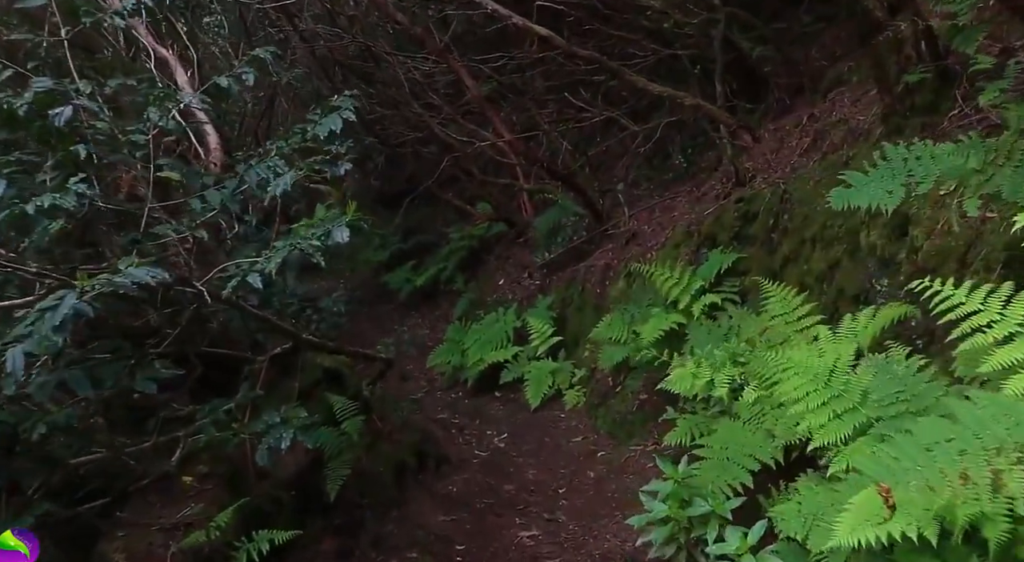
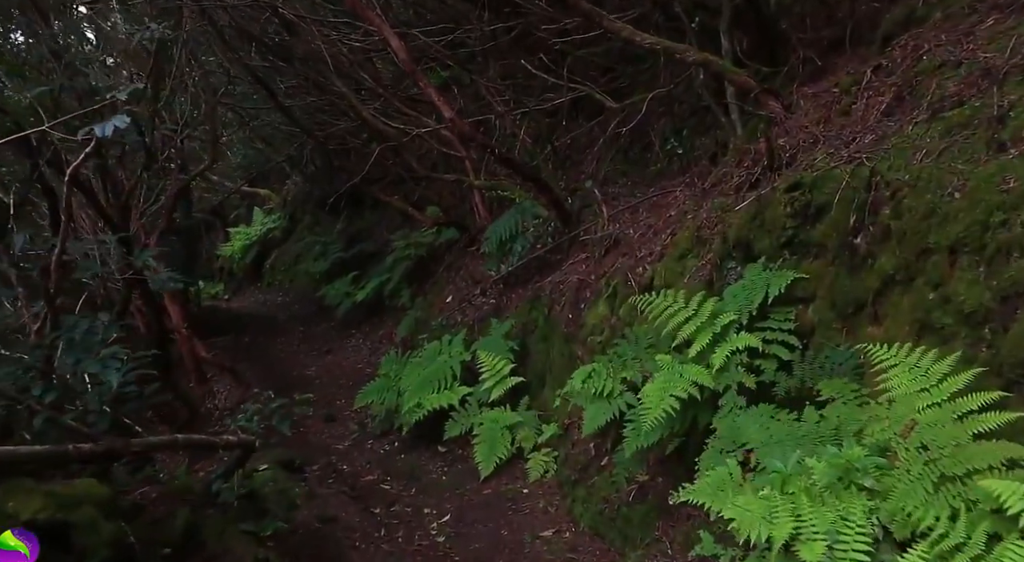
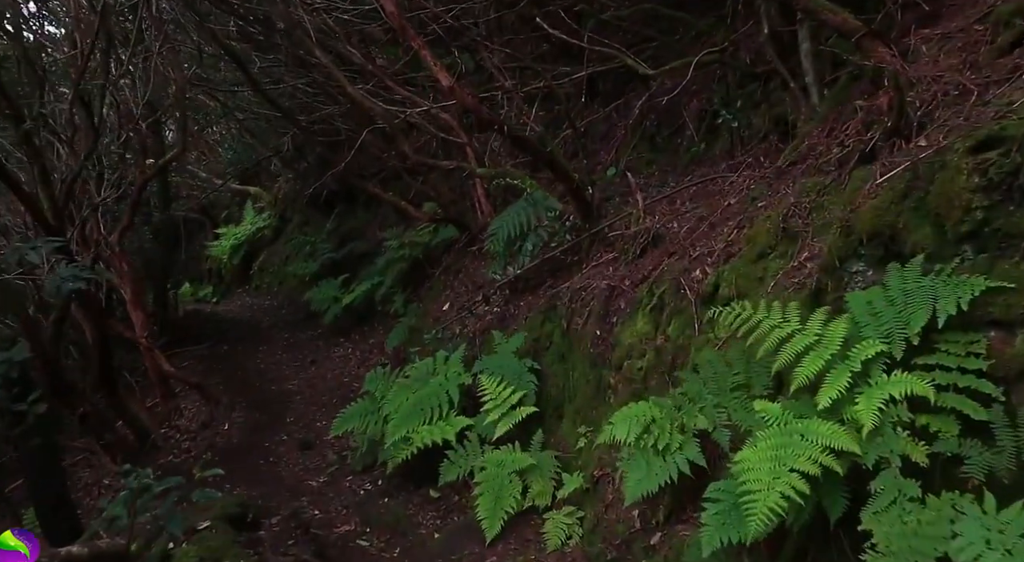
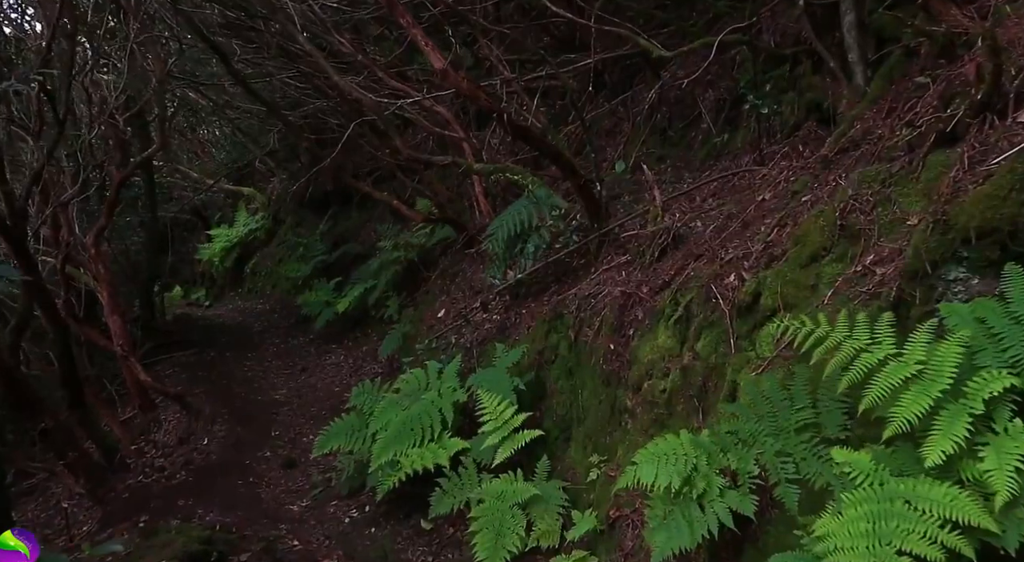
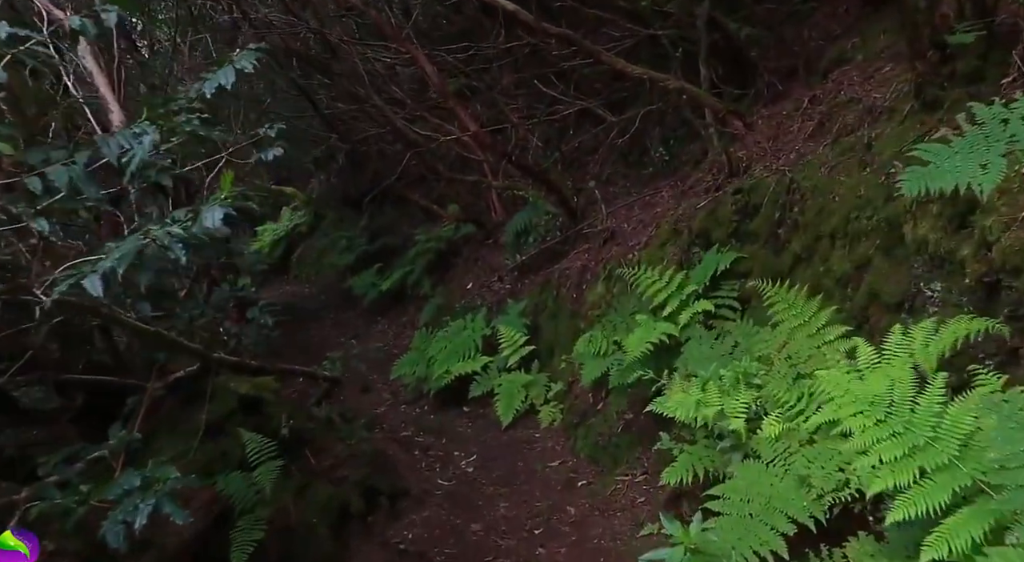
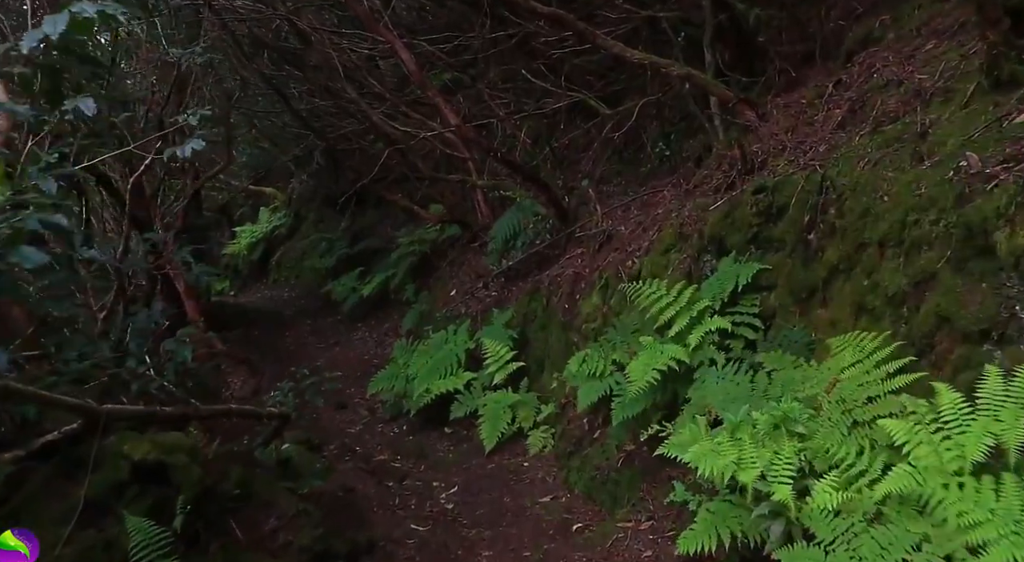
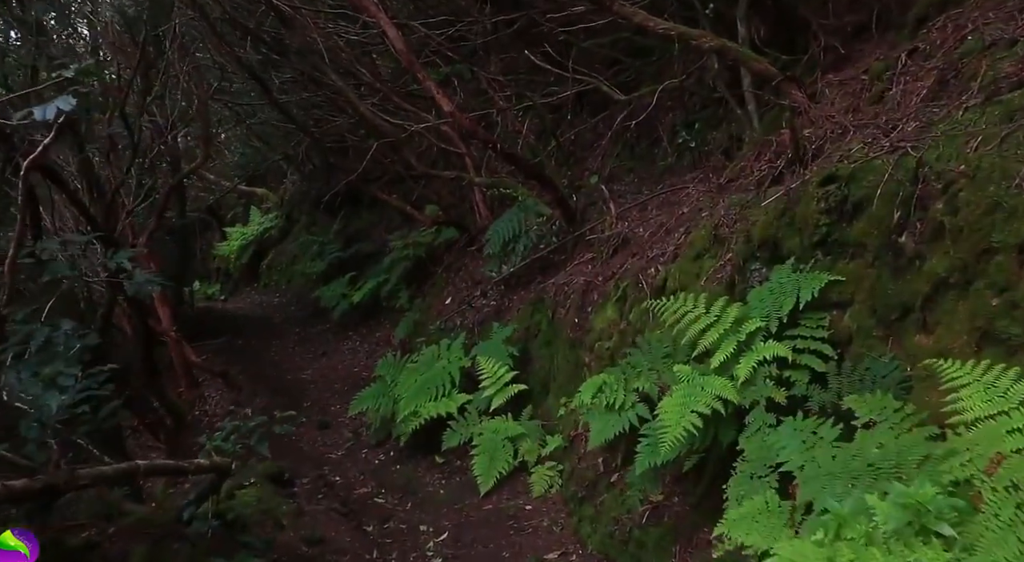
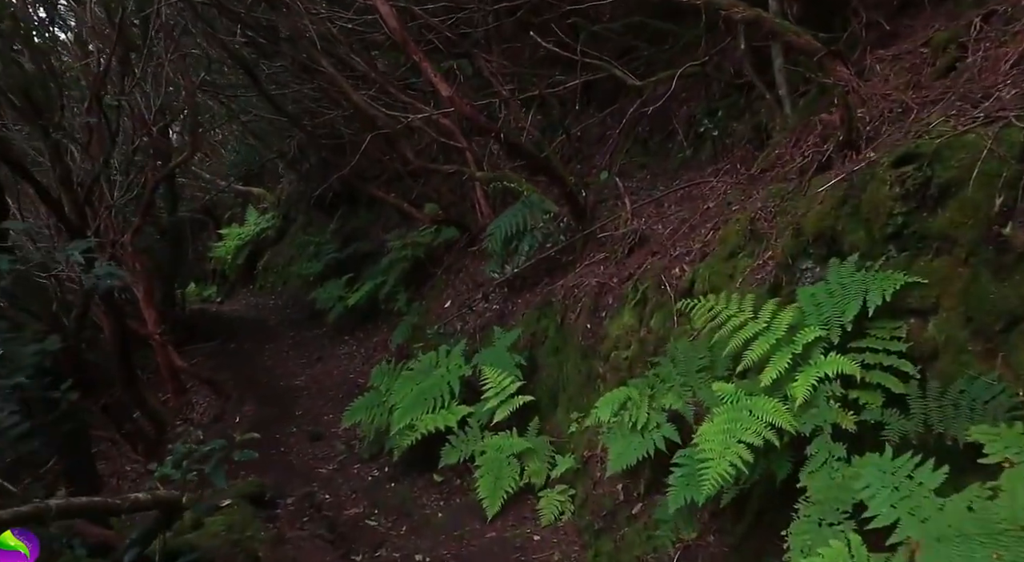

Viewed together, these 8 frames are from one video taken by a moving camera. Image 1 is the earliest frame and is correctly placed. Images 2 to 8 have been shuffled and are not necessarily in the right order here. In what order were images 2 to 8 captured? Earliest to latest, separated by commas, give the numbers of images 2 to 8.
5, 6, 2, 7, 8, 3, 4
